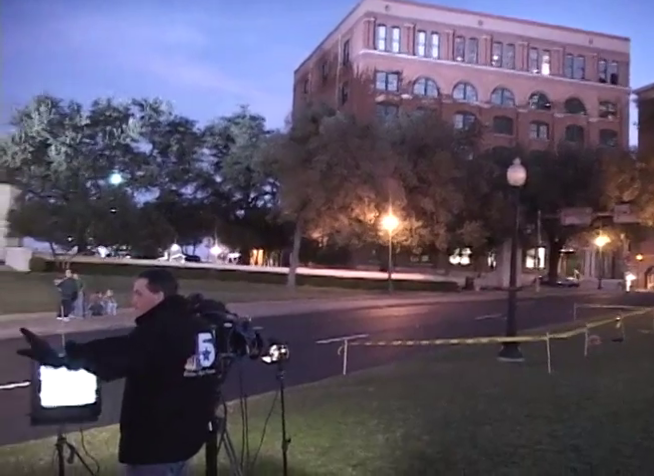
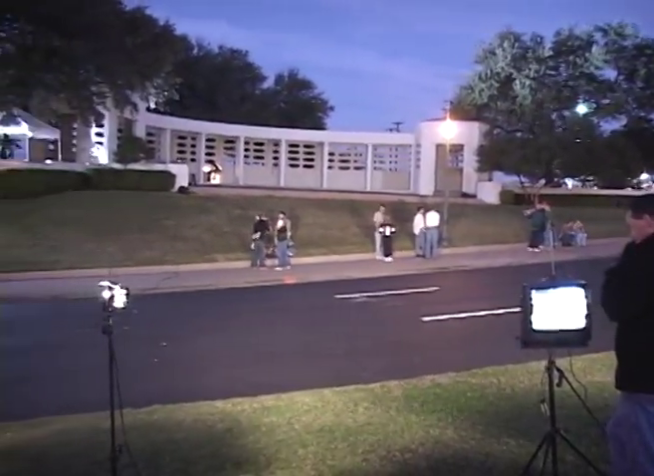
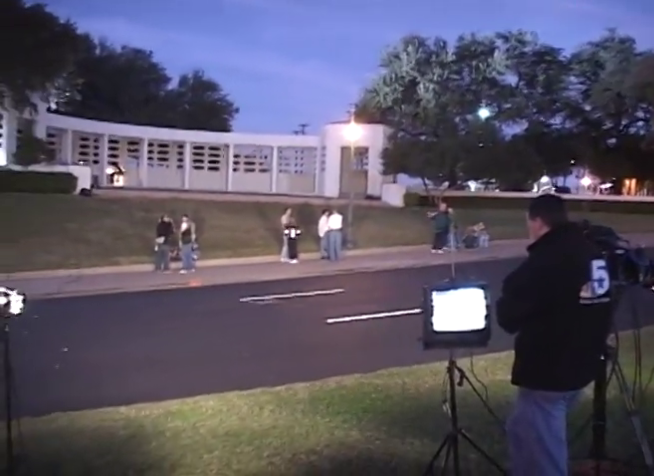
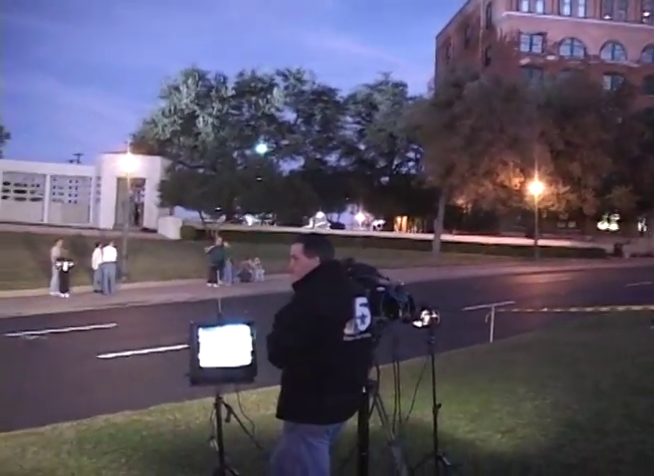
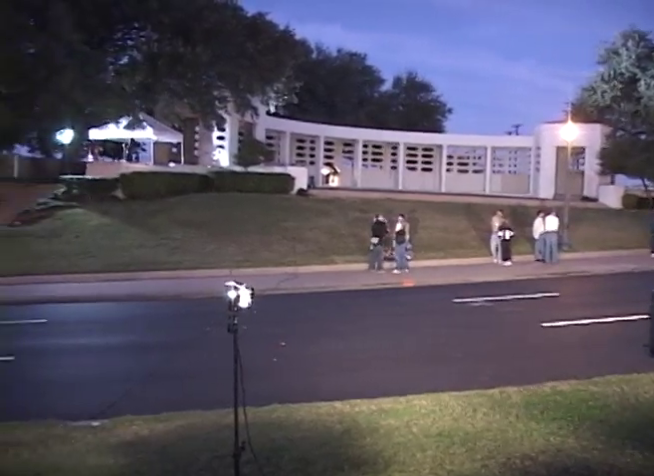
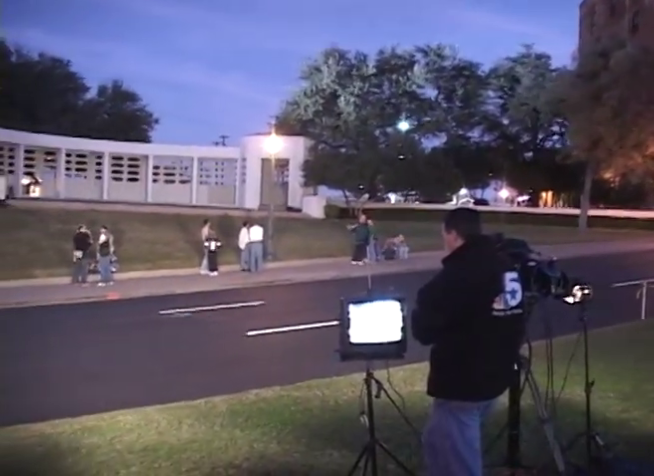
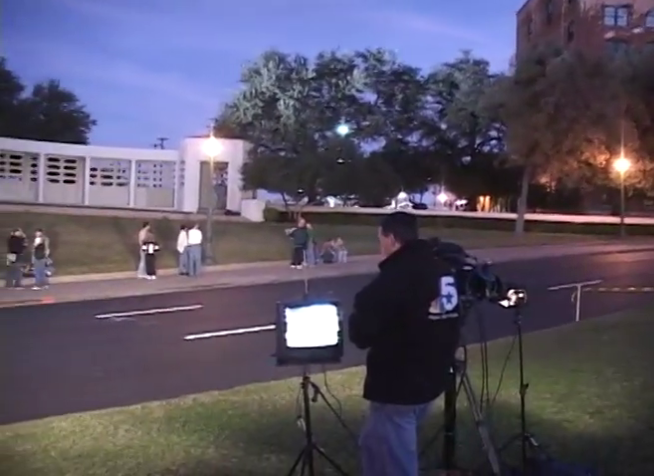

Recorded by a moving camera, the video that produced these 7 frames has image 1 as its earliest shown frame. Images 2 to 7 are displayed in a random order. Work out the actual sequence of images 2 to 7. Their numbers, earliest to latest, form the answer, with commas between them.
4, 7, 6, 3, 2, 5
